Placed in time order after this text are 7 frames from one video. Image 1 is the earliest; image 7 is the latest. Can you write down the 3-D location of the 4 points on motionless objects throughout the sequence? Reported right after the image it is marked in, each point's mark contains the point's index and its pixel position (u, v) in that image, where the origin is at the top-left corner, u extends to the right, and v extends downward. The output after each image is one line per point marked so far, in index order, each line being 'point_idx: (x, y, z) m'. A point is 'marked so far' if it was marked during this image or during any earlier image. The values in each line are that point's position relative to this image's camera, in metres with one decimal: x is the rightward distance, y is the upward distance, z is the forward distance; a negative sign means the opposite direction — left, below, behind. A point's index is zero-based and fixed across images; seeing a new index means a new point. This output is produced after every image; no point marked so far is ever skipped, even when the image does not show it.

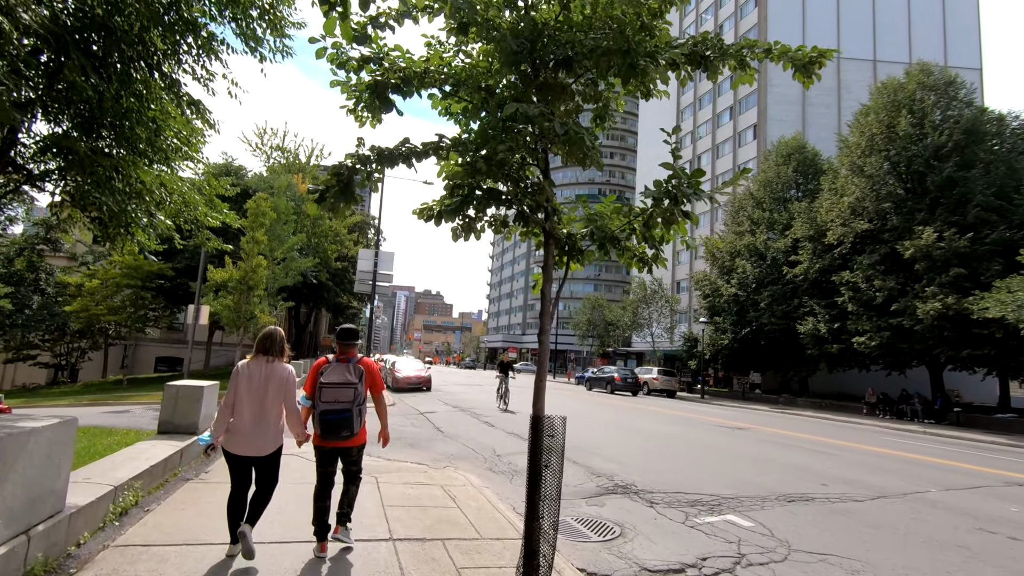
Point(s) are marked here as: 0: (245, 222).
0: (-9.7, +2.4, +19.4) m
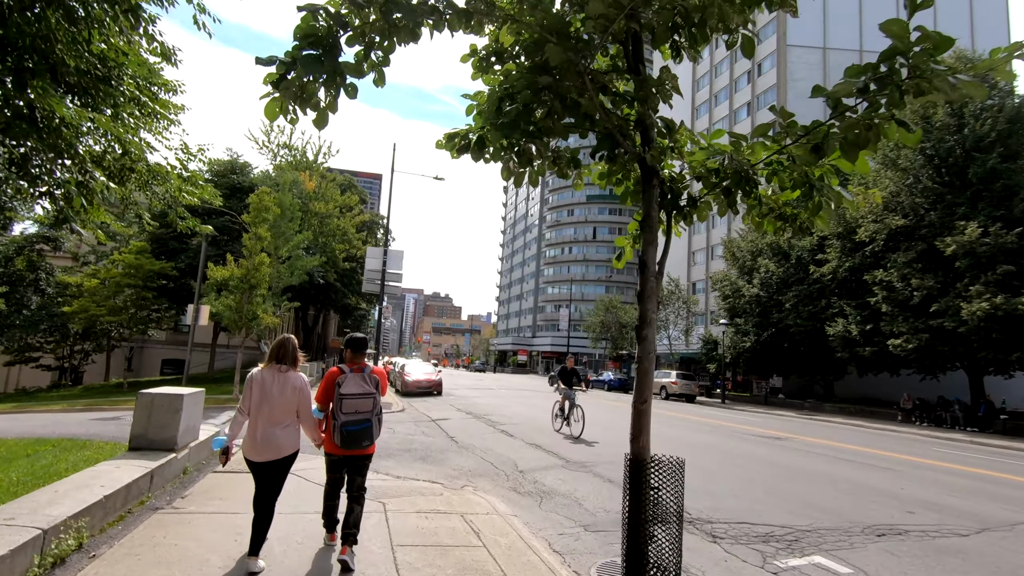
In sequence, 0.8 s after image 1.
0: (-9.2, +2.4, +18.5) m
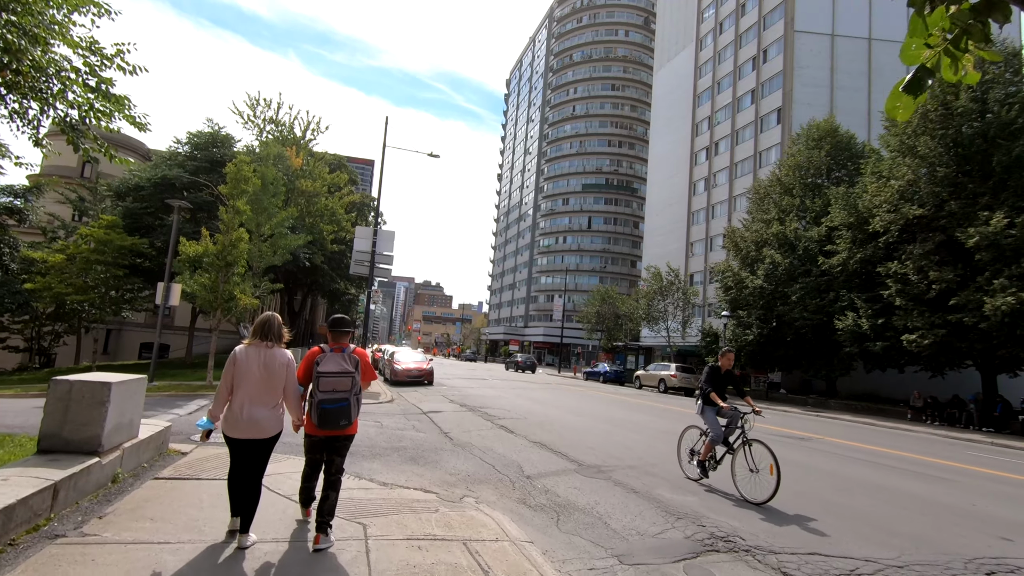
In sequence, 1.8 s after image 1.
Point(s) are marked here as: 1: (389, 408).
0: (-9.2, +3.1, +17.0) m
1: (-3.3, -3.2, +14.3) m
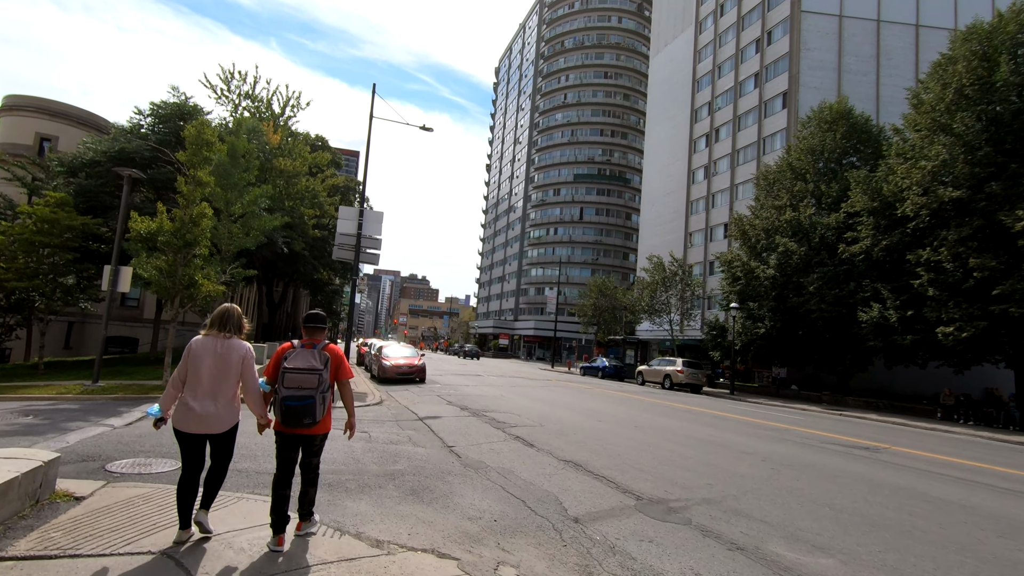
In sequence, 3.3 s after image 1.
0: (-9.0, +3.5, +14.6) m
1: (-3.0, -2.8, +12.2) m
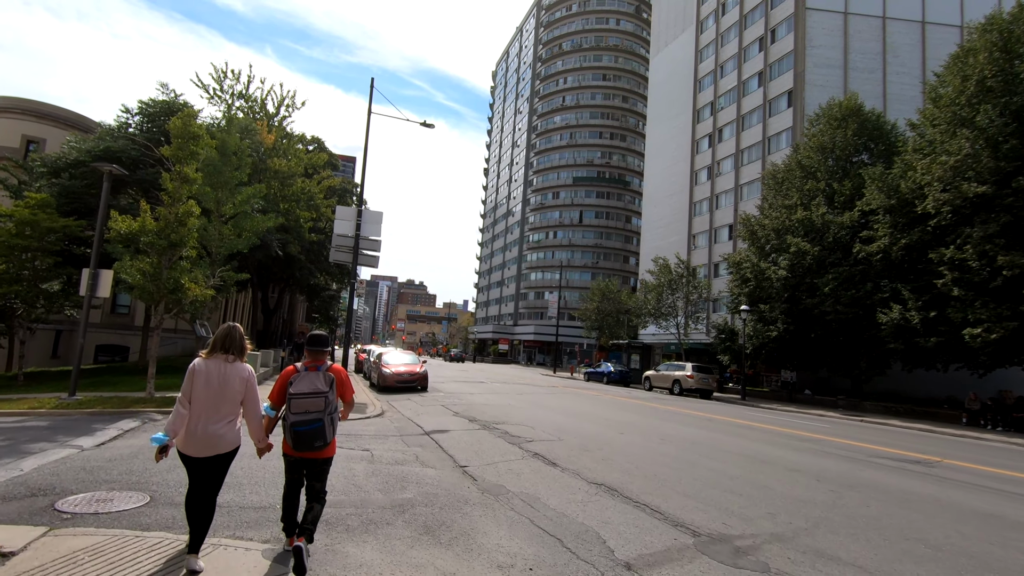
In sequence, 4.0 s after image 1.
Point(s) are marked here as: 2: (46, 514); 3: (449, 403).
0: (-8.7, +3.4, +13.7) m
1: (-2.7, -2.9, +11.2) m
2: (-3.9, -1.9, +4.6) m
3: (-1.9, -3.4, +16.0) m
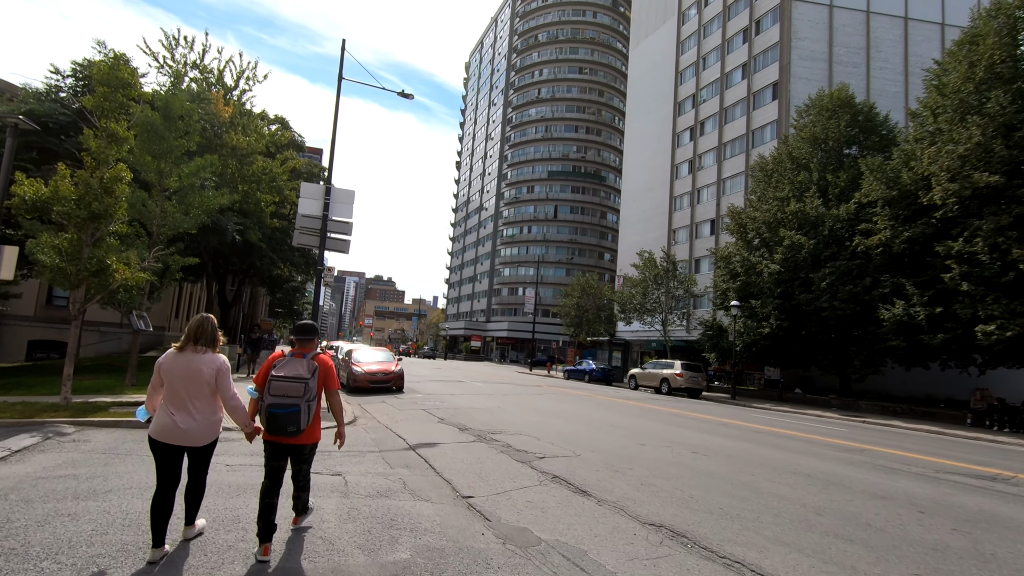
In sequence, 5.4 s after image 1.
0: (-8.8, +3.8, +11.3) m
1: (-2.7, -2.6, +9.2) m
2: (-3.5, -1.6, +2.5) m
3: (-2.1, -3.1, +14.1) m
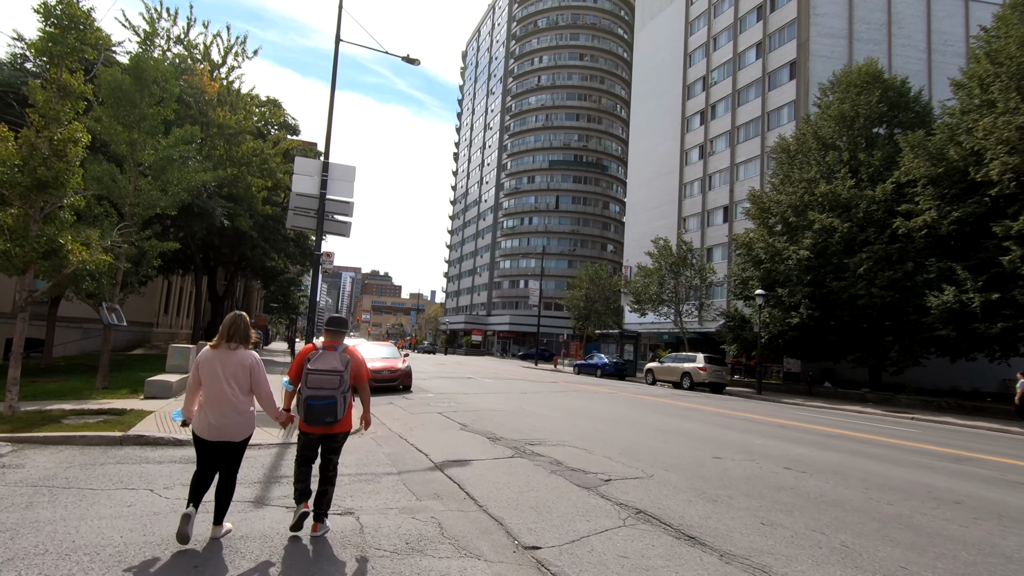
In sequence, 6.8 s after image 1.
0: (-8.2, +4.0, +9.4) m
1: (-2.0, -2.3, +7.4) m
2: (-2.8, -1.4, +0.7) m
3: (-1.5, -2.8, +12.3) m
